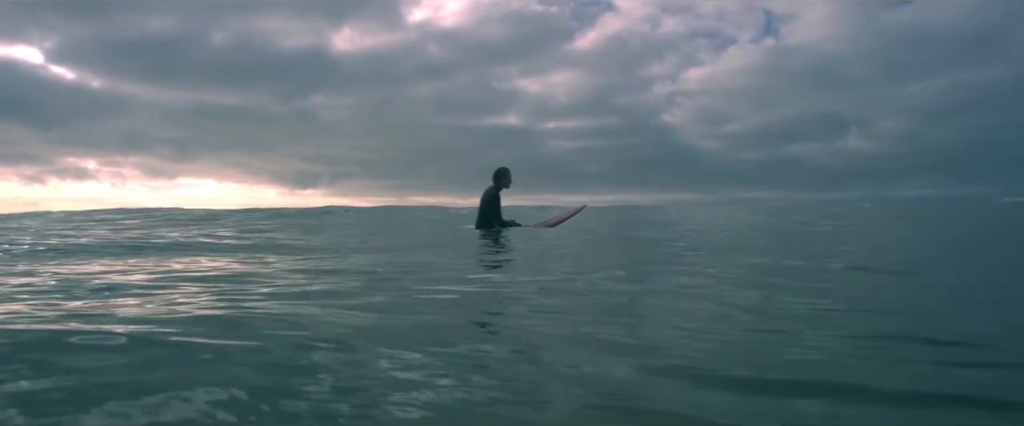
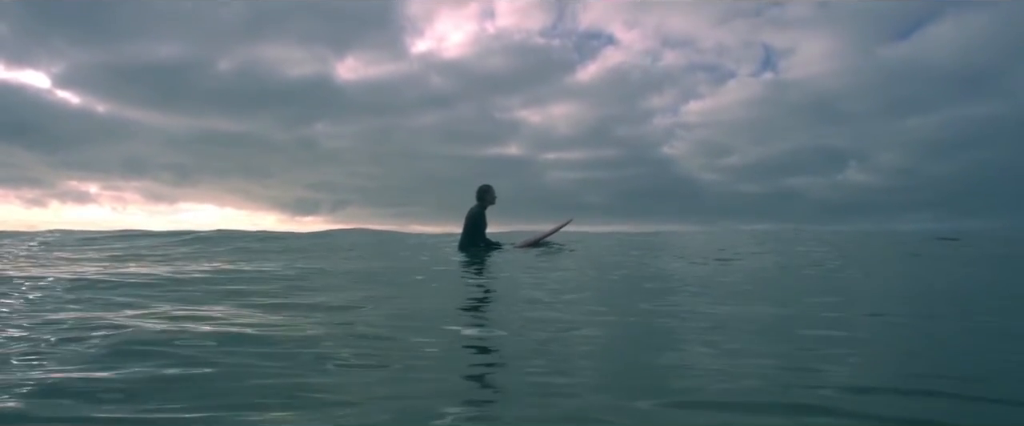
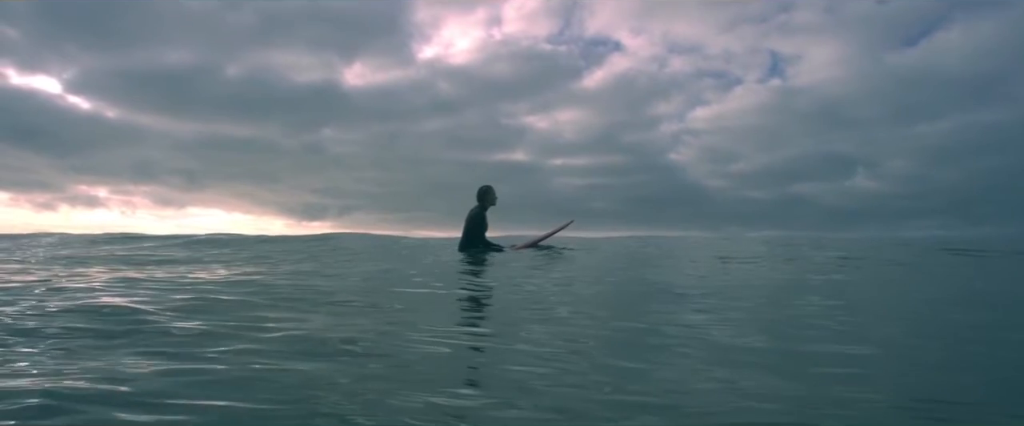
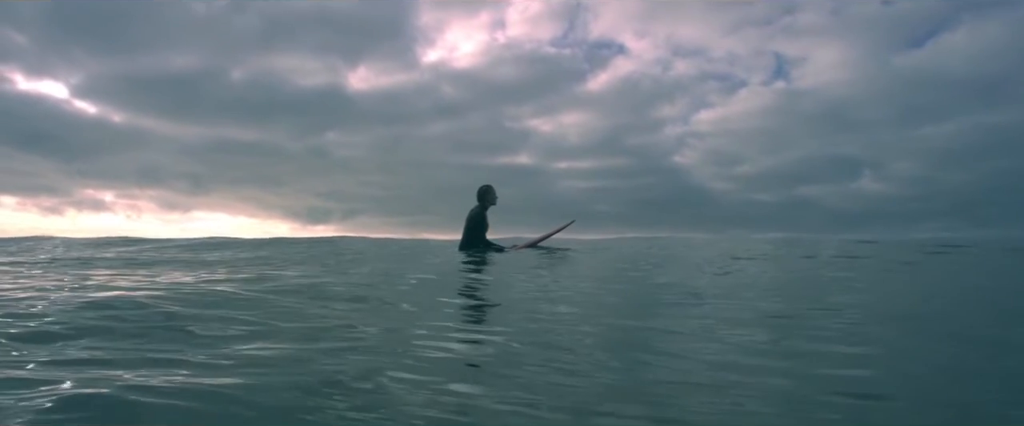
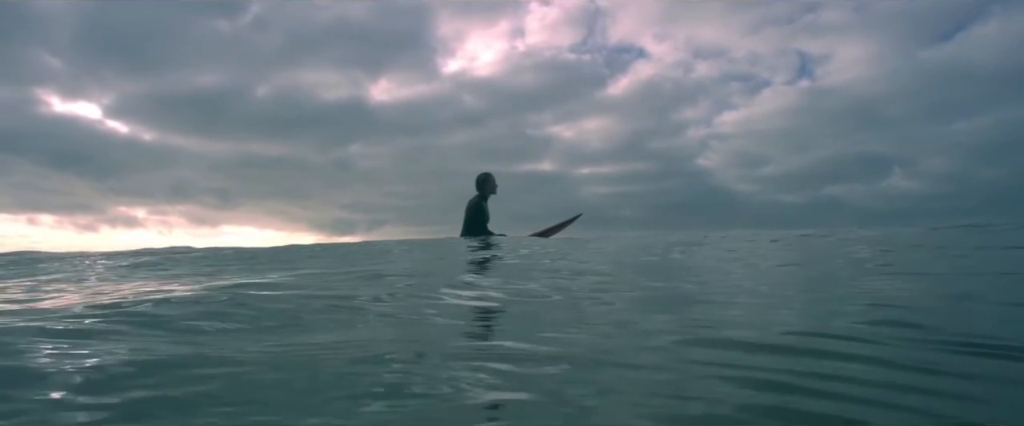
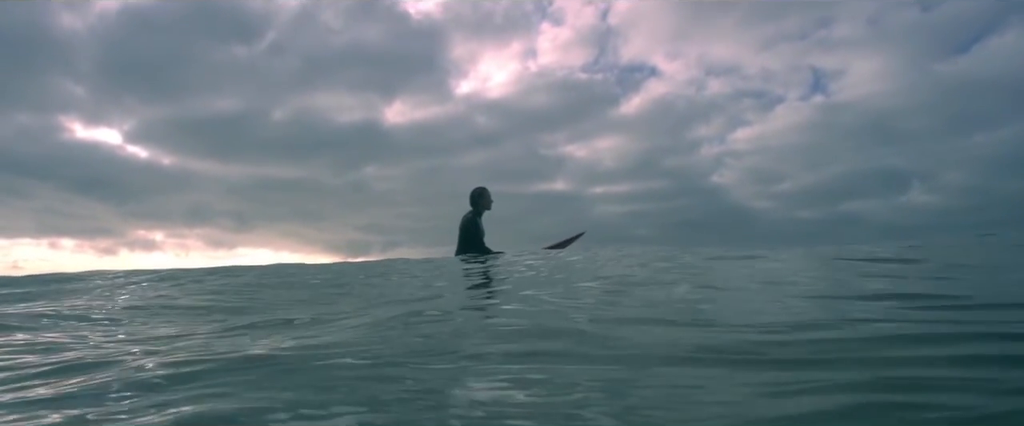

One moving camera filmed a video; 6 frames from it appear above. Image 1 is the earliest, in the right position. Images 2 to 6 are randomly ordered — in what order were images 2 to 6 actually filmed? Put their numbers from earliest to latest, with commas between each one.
2, 3, 4, 5, 6
